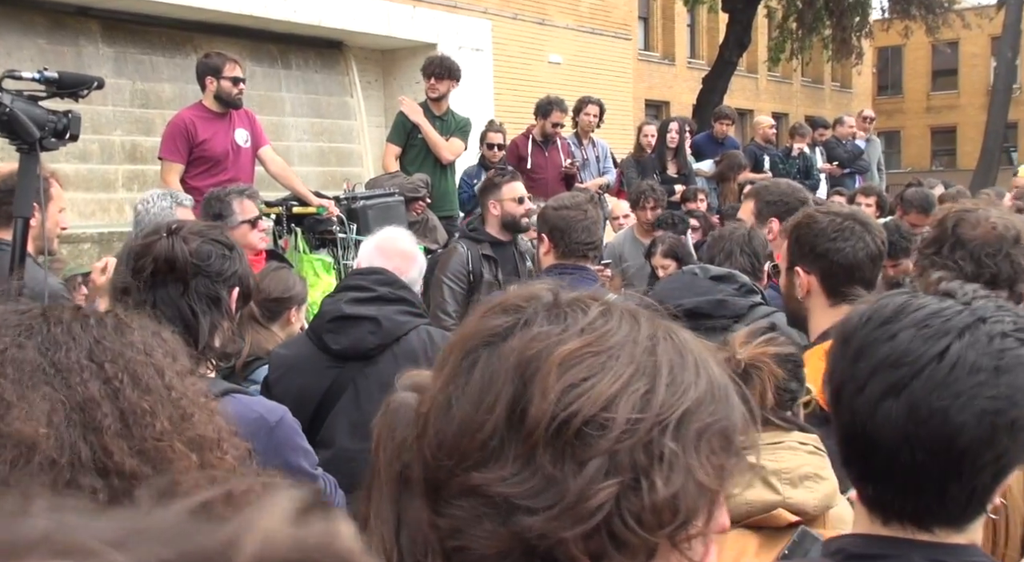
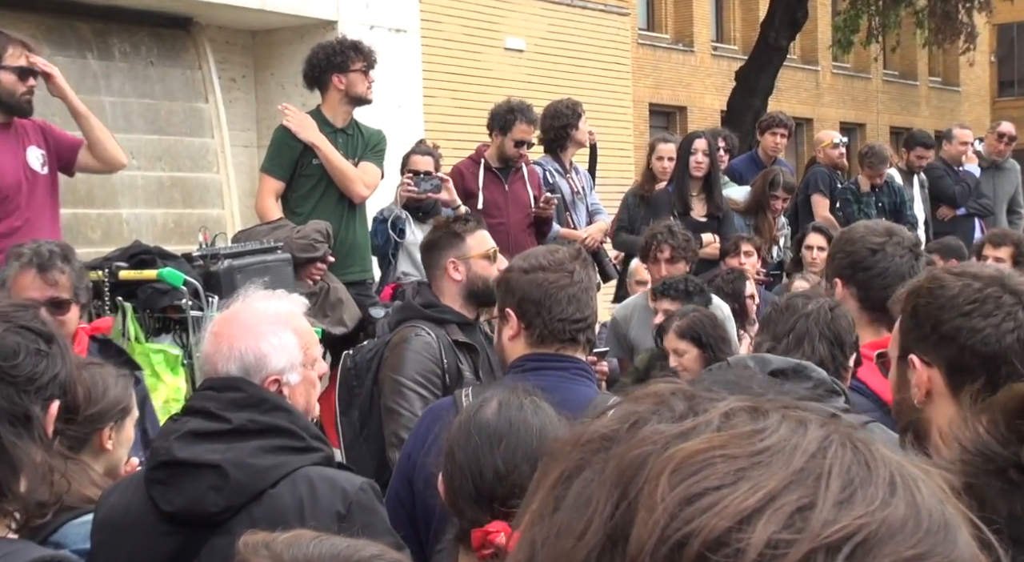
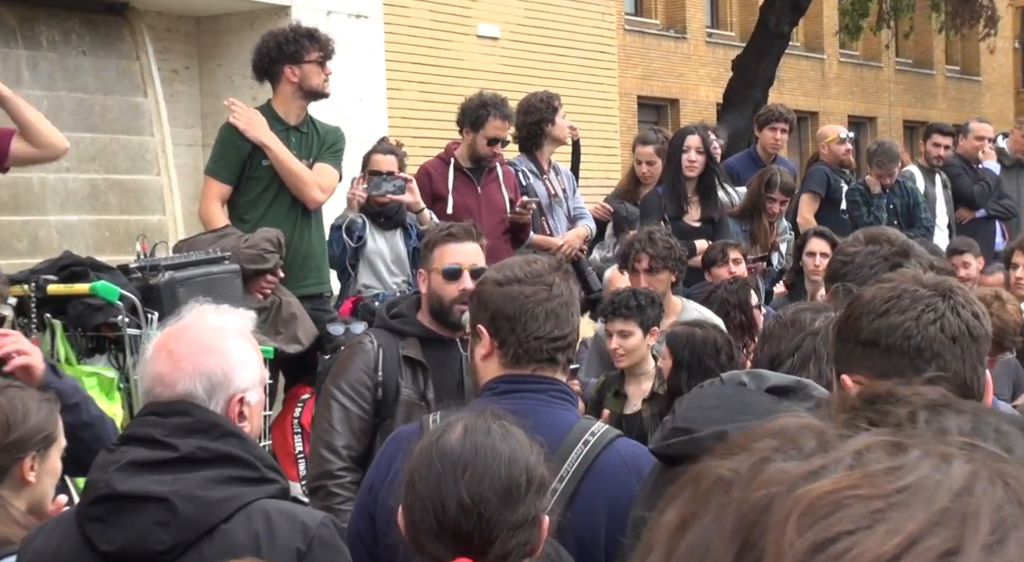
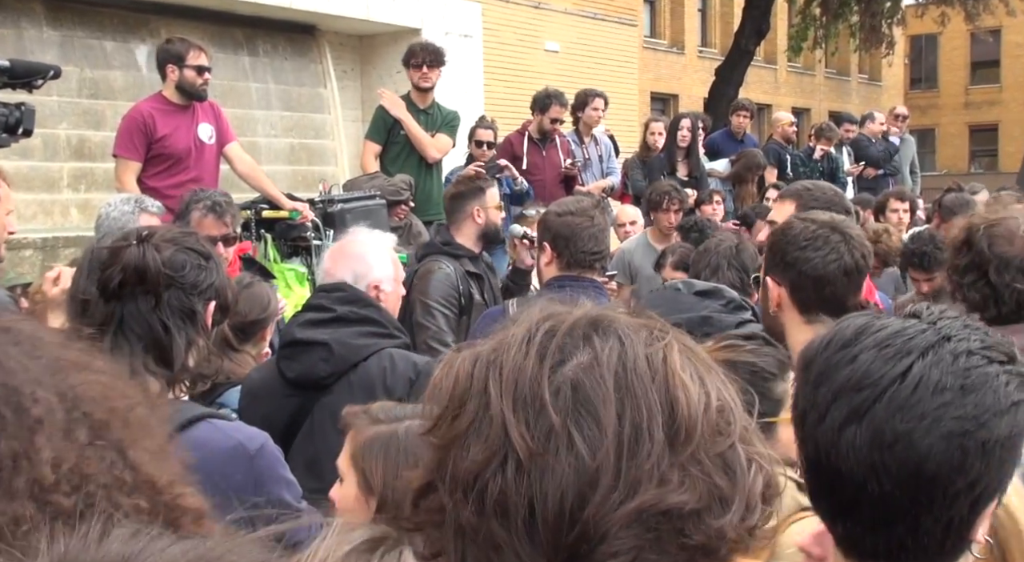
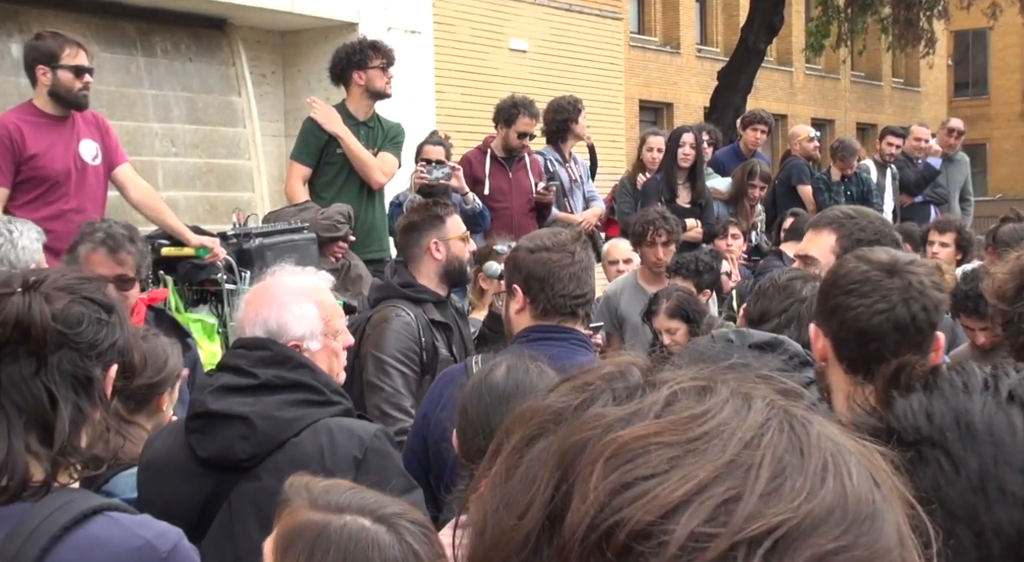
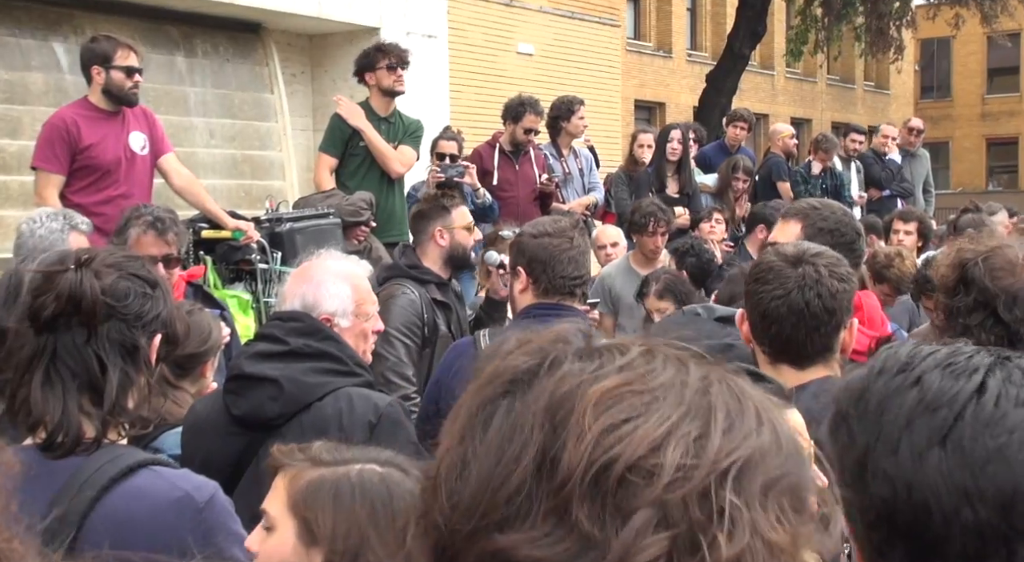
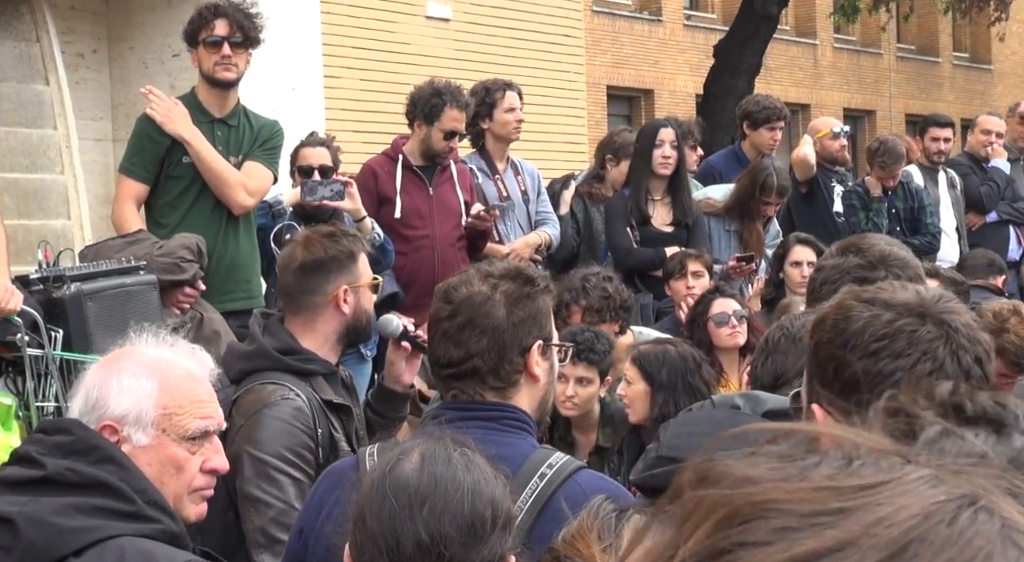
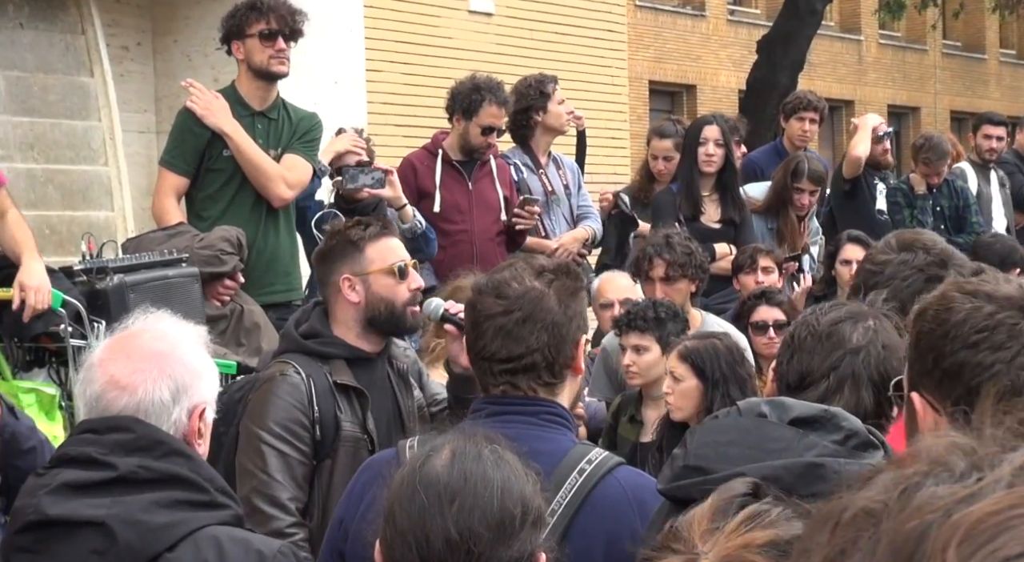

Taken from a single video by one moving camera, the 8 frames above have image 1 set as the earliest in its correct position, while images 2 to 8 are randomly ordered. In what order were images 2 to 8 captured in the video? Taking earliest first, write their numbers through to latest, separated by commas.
4, 6, 5, 2, 3, 8, 7
